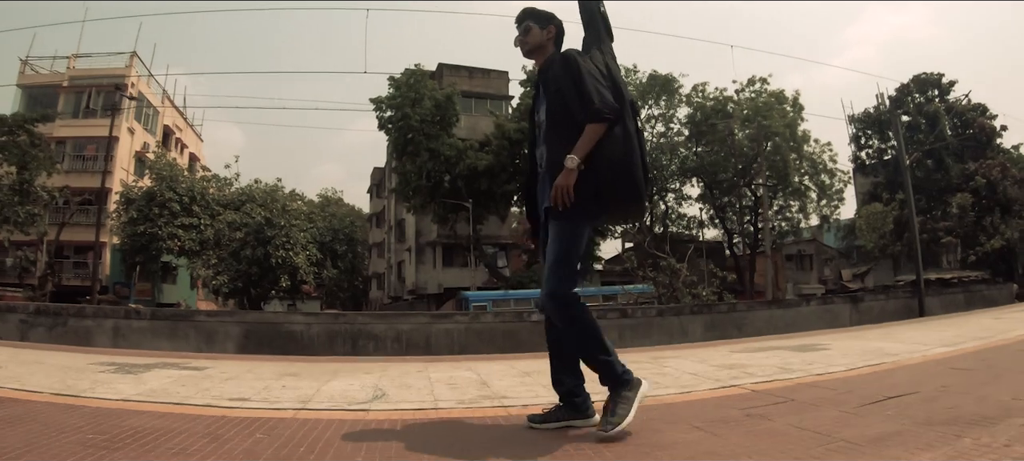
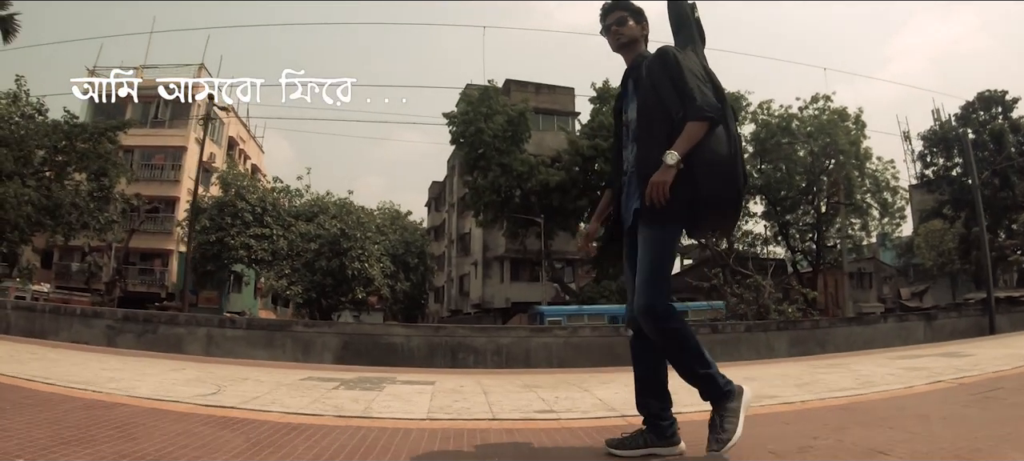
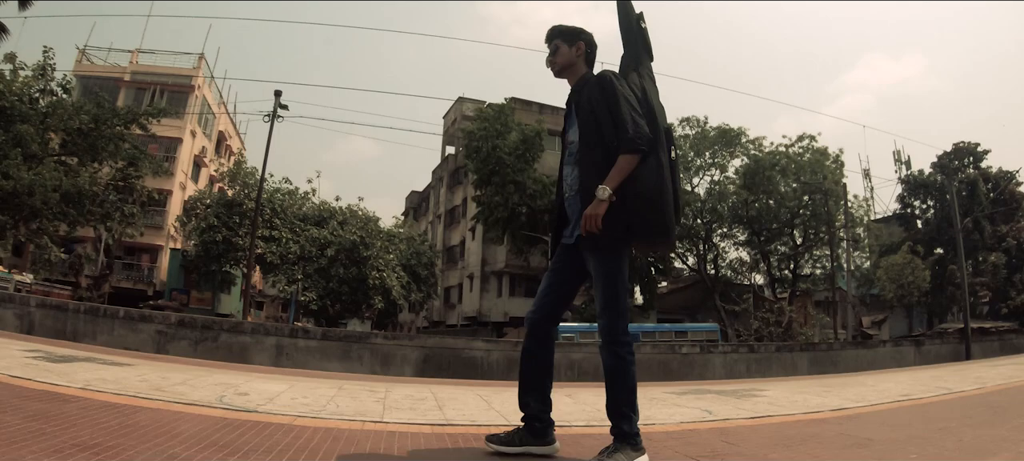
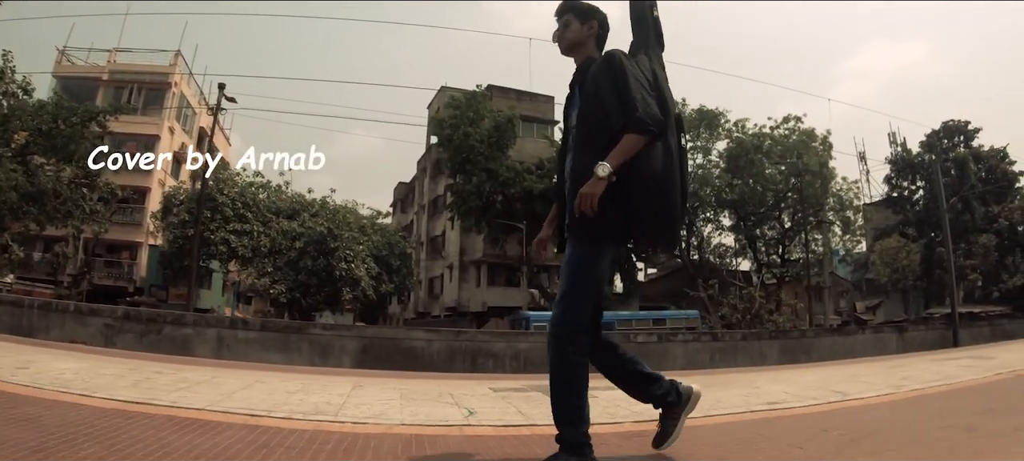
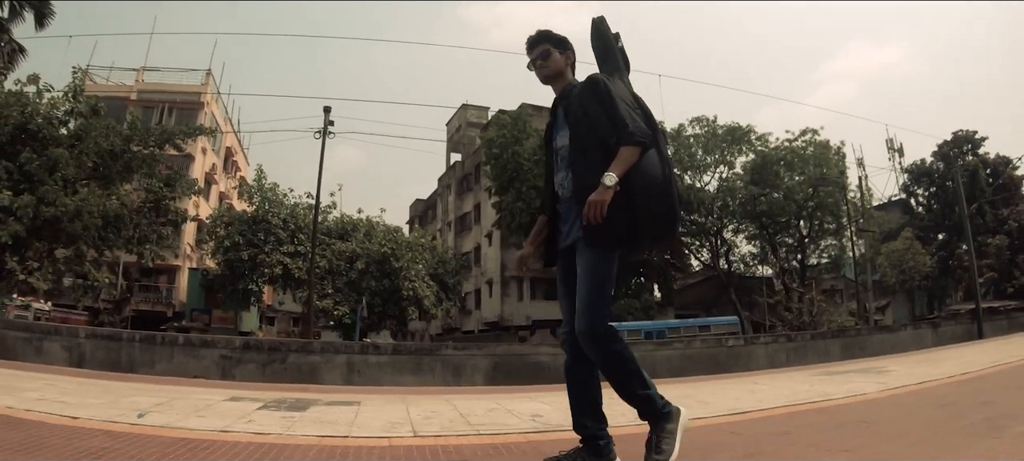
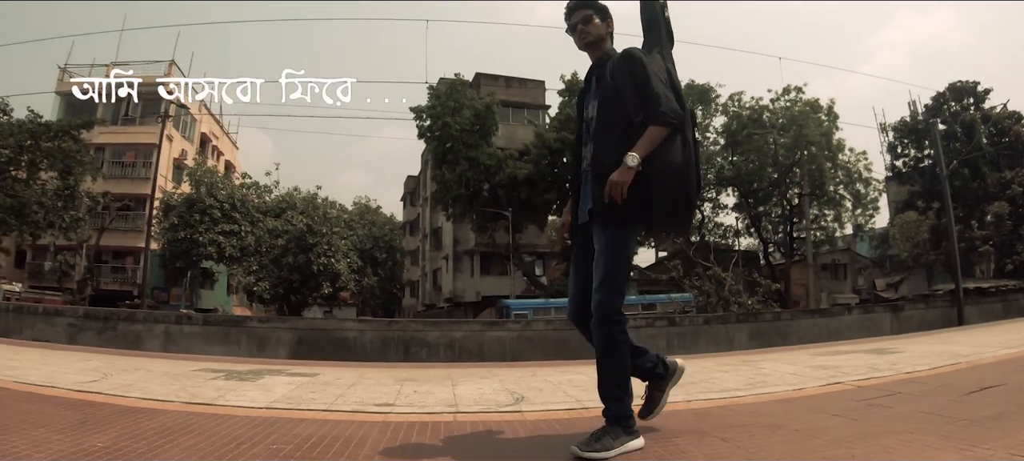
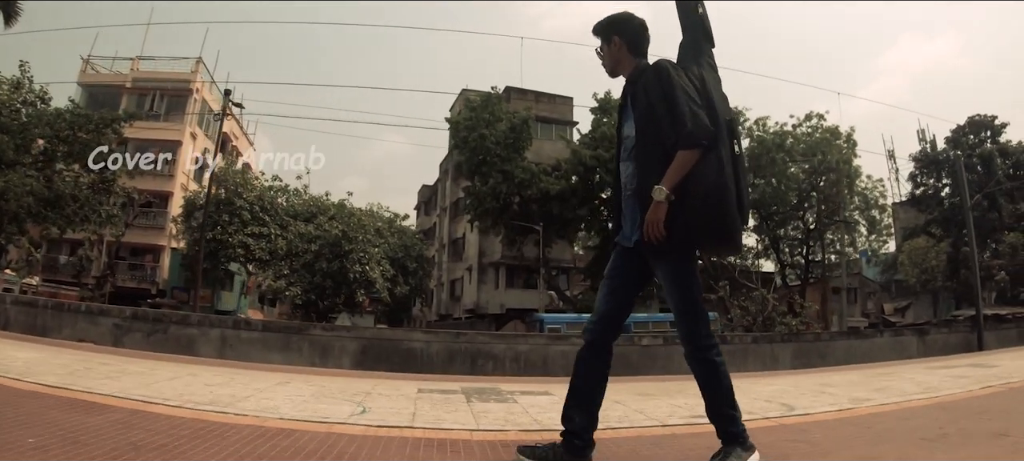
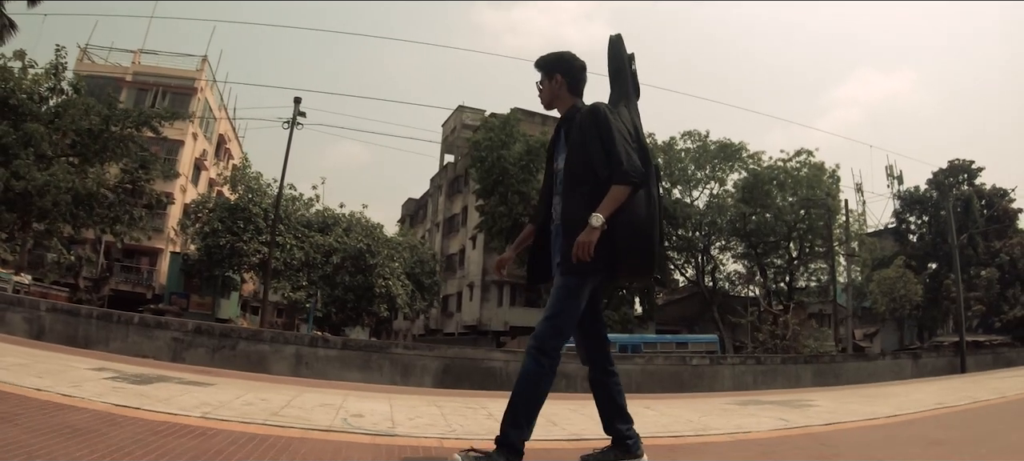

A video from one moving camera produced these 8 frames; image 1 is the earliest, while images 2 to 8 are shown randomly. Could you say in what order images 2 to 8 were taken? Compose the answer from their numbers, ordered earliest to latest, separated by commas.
6, 2, 7, 4, 3, 8, 5
